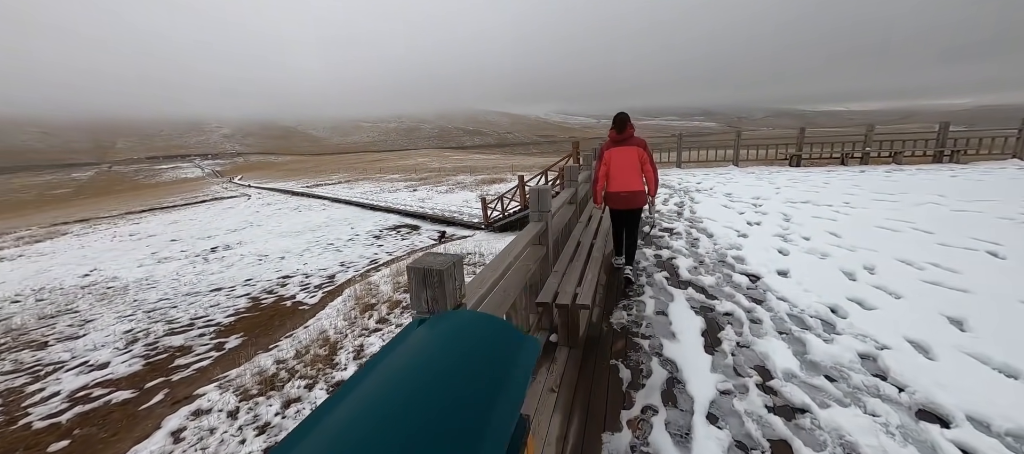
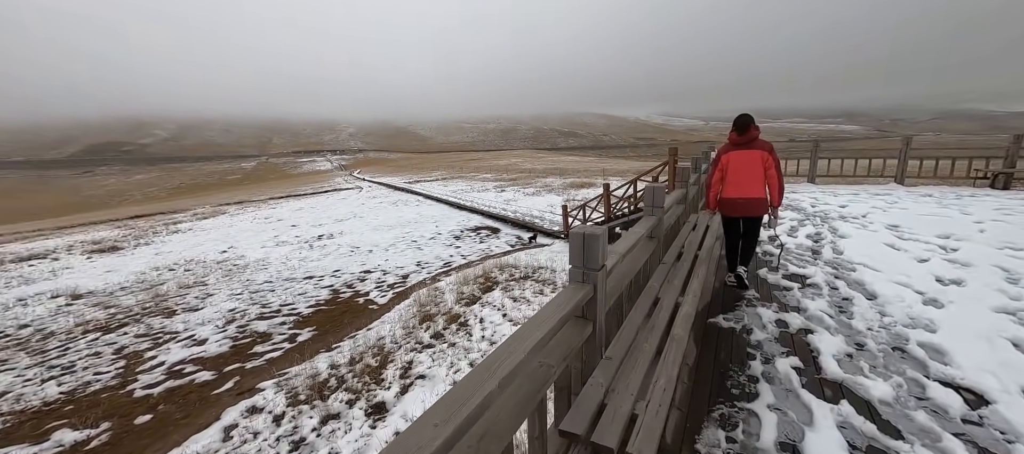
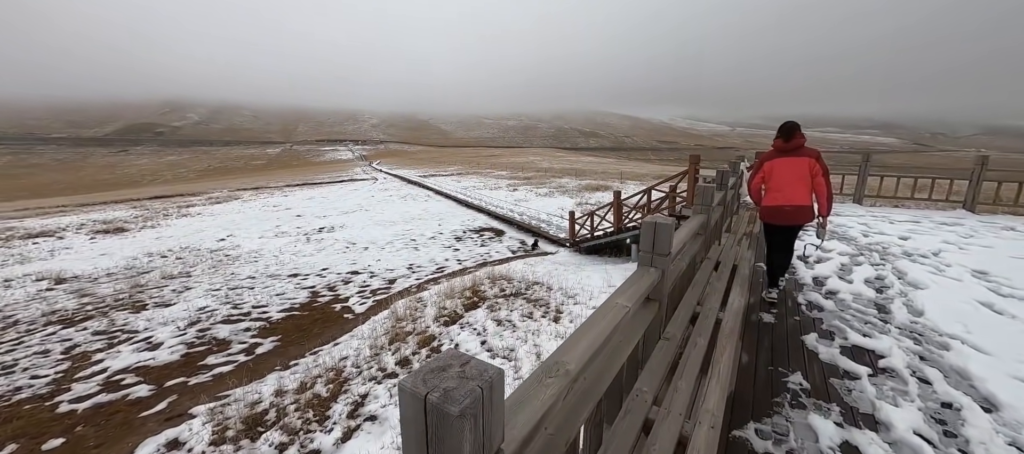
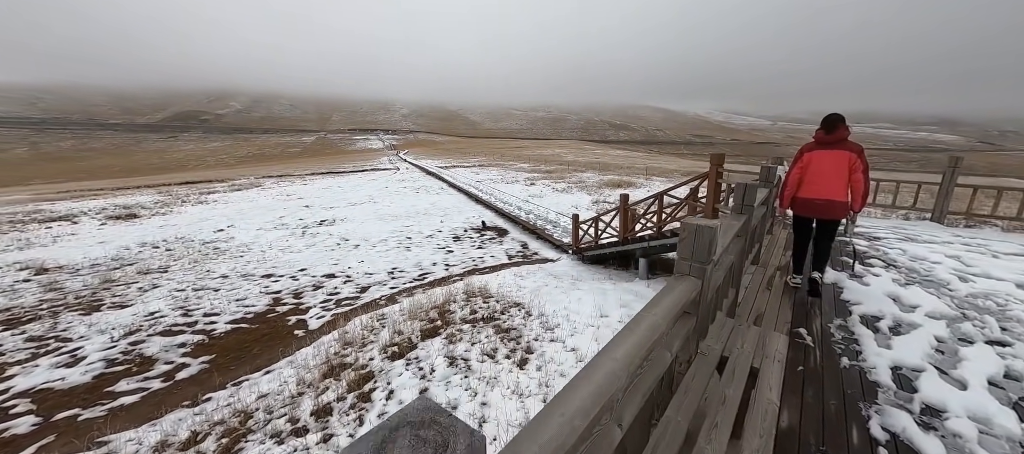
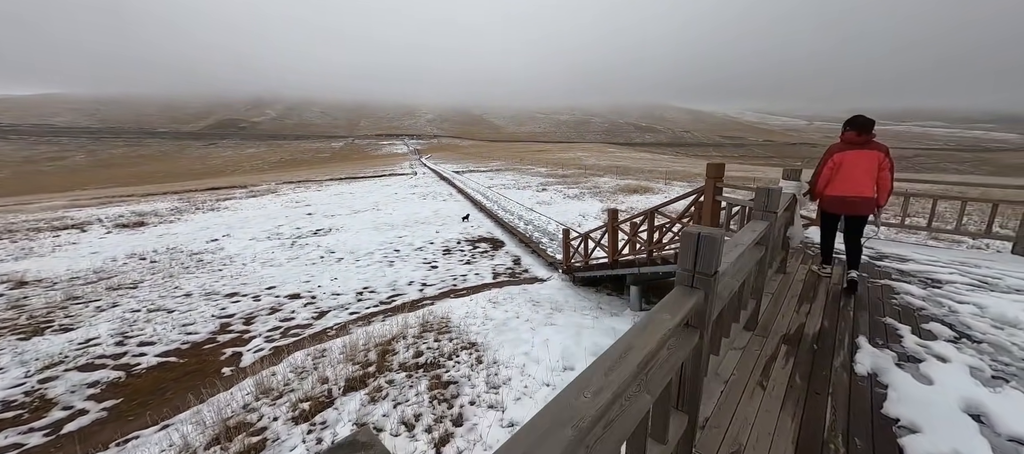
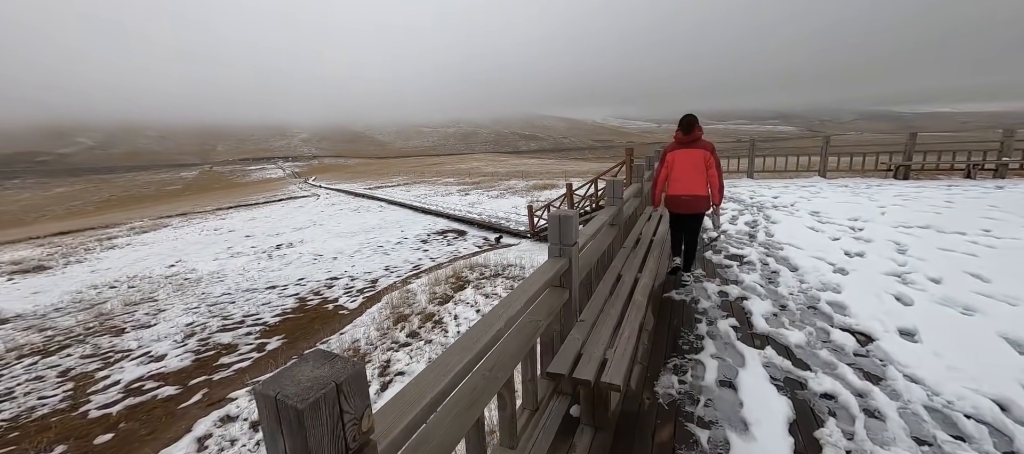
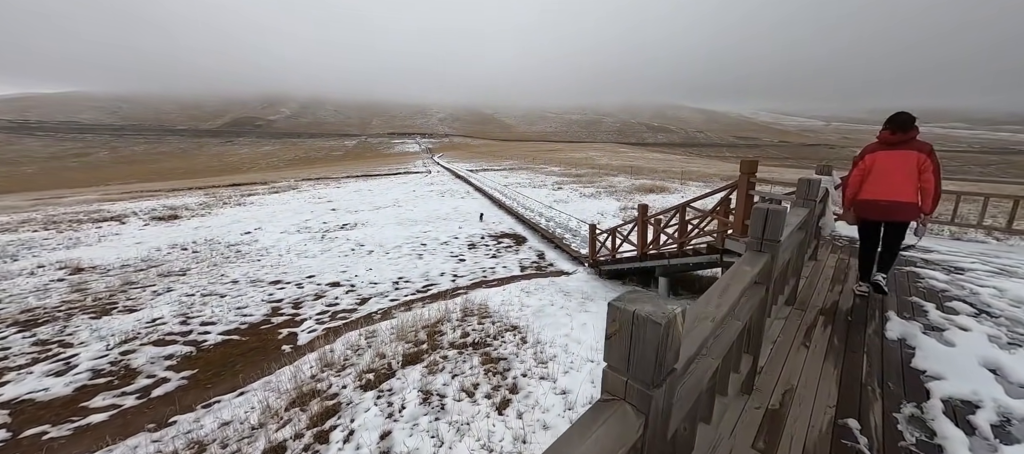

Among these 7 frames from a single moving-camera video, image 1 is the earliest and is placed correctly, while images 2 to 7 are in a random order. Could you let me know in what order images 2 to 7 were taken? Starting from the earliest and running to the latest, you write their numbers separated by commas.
6, 2, 3, 4, 7, 5
